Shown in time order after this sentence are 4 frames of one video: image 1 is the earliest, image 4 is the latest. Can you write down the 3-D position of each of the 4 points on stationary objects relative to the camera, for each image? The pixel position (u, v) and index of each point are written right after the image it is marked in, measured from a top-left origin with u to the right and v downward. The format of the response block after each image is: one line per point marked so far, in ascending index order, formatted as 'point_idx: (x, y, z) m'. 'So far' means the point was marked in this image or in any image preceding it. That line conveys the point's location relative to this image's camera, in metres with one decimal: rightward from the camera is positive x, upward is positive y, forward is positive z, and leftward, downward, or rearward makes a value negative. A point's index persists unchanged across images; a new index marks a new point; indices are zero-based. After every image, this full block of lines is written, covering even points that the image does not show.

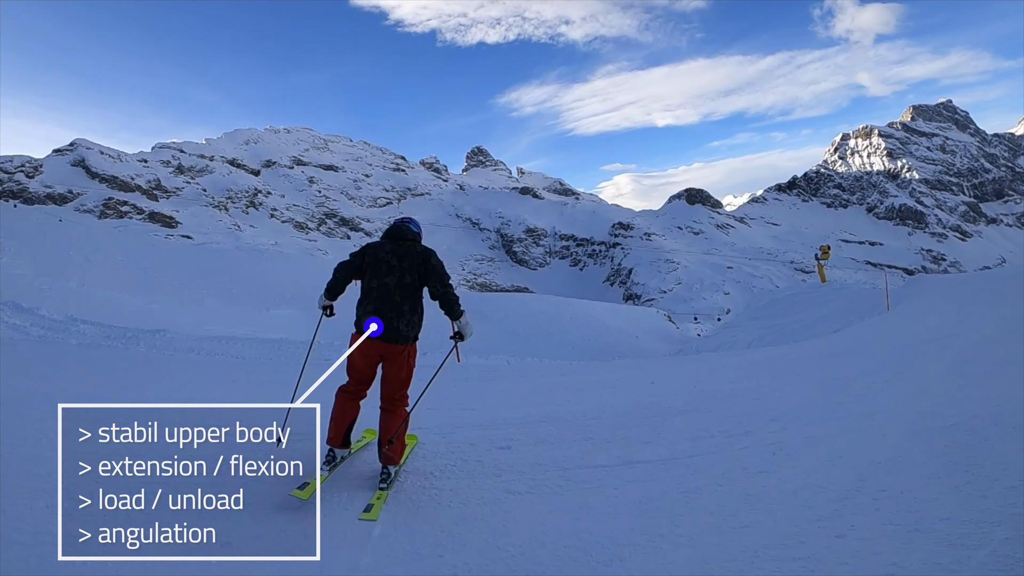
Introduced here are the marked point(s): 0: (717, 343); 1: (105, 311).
0: (+6.3, -1.7, +17.8) m
1: (-9.6, -0.6, +13.6) m
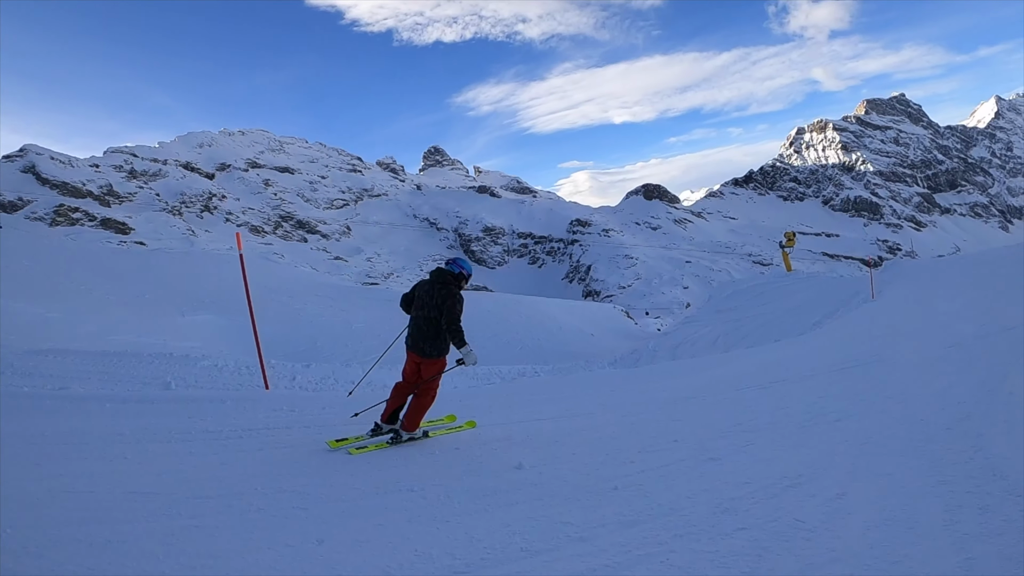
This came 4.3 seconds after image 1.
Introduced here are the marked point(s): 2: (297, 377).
0: (+5.0, -1.6, +17.9) m
1: (-10.7, -0.8, +13.2) m
2: (-2.8, -1.2, +7.6) m
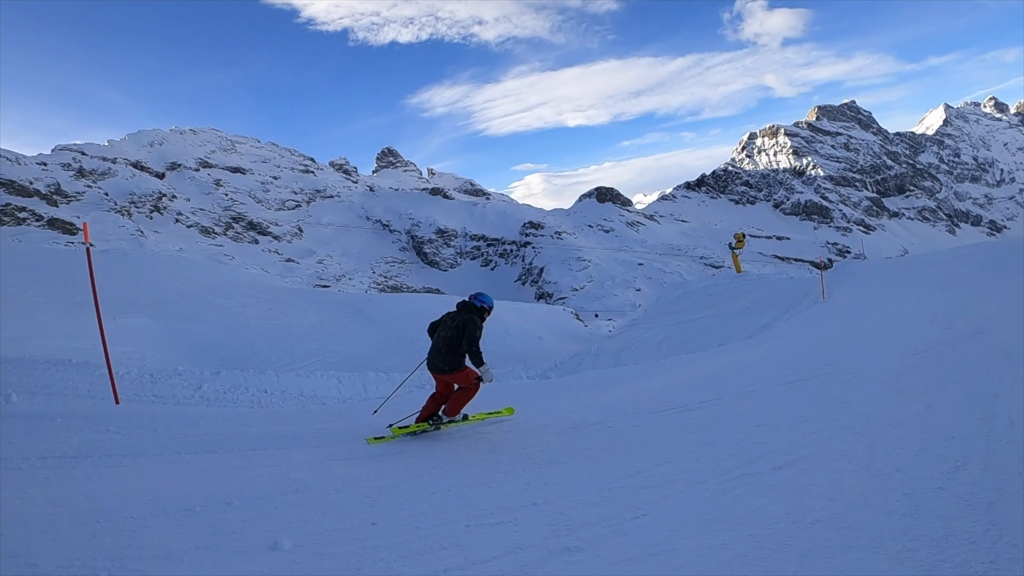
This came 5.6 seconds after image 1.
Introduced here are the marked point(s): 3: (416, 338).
0: (+3.5, -1.6, +18.1) m
1: (-12.0, -0.9, +12.7) m
2: (-3.9, -1.3, +7.5) m
3: (-2.5, -1.5, +16.3) m
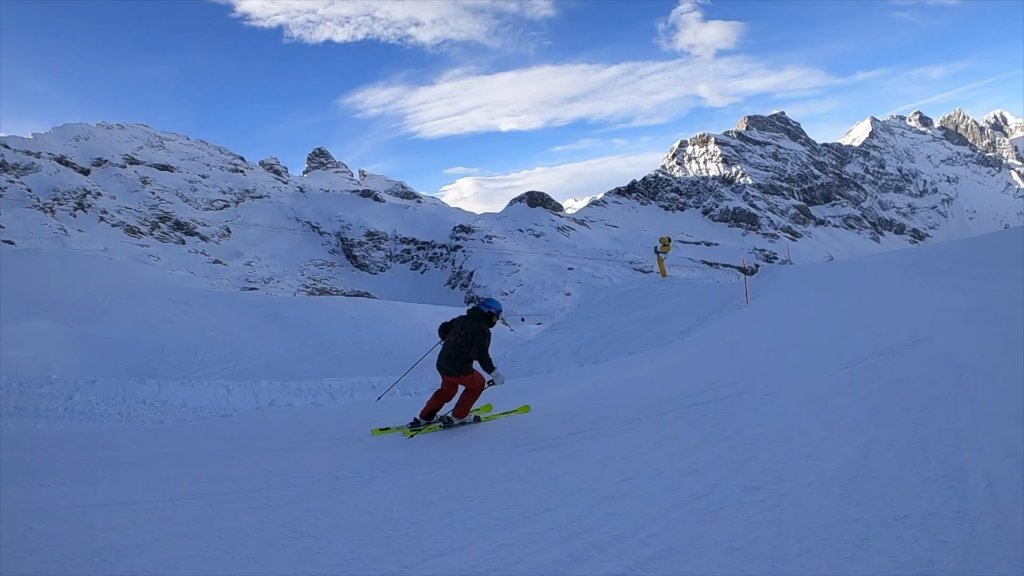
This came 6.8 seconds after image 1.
0: (+1.1, -1.7, +18.6) m
1: (-14.0, -0.9, +12.2) m
2: (-5.5, -1.3, +7.5) m
3: (-4.7, -1.6, +16.5) m
